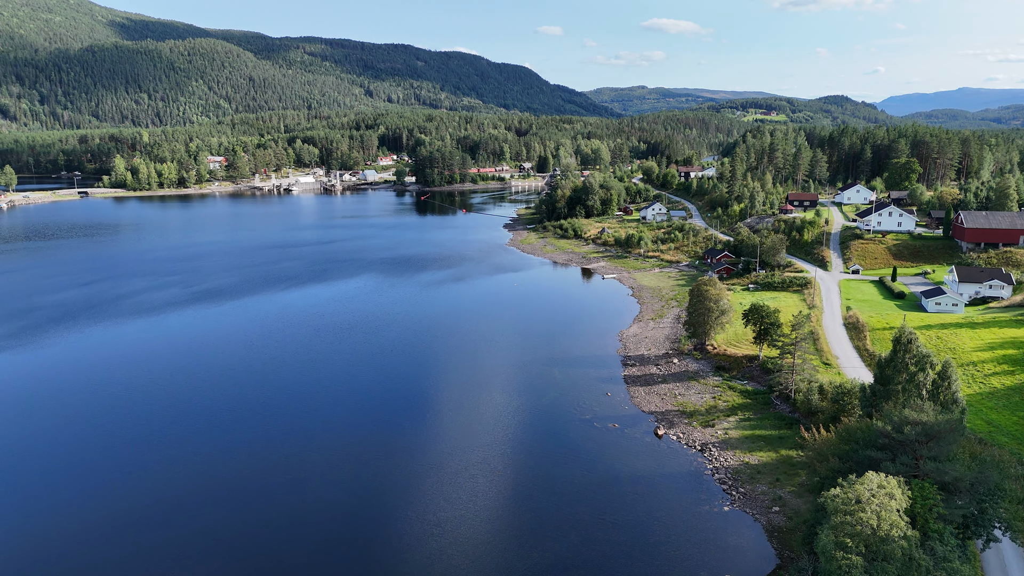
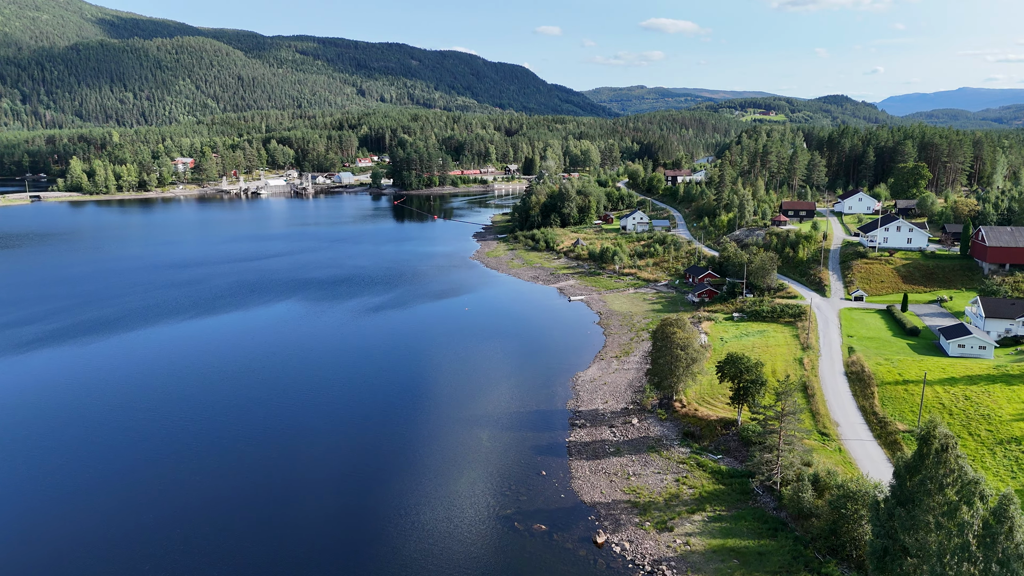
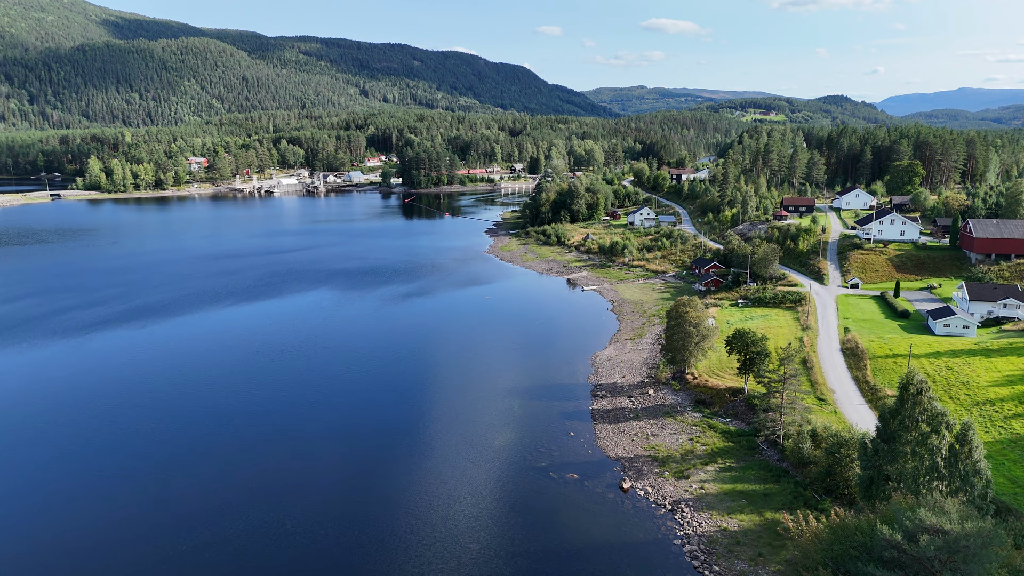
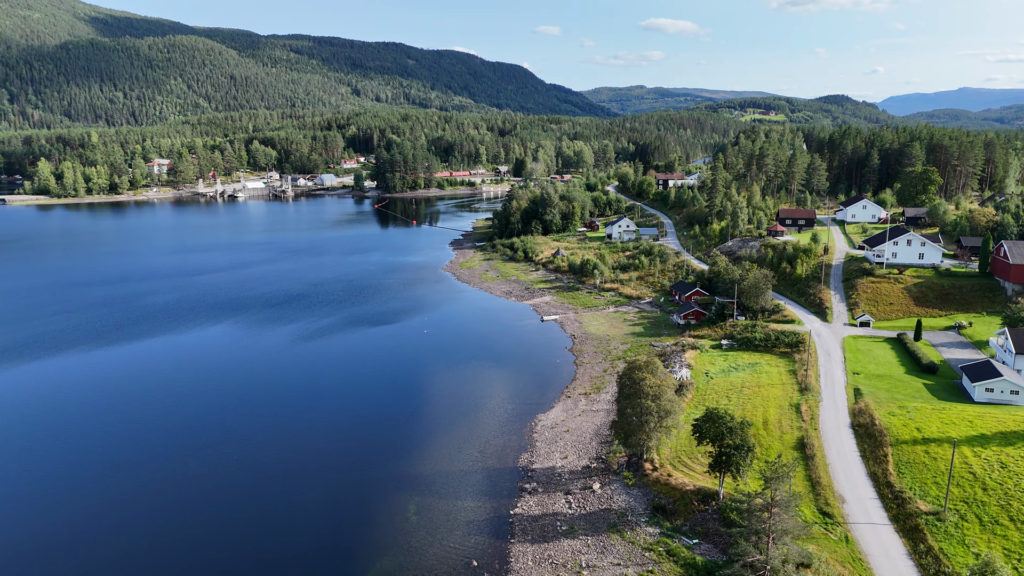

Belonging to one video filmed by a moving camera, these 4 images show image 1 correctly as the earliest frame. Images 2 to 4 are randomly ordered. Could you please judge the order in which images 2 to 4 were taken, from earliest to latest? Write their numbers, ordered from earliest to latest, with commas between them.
3, 2, 4
